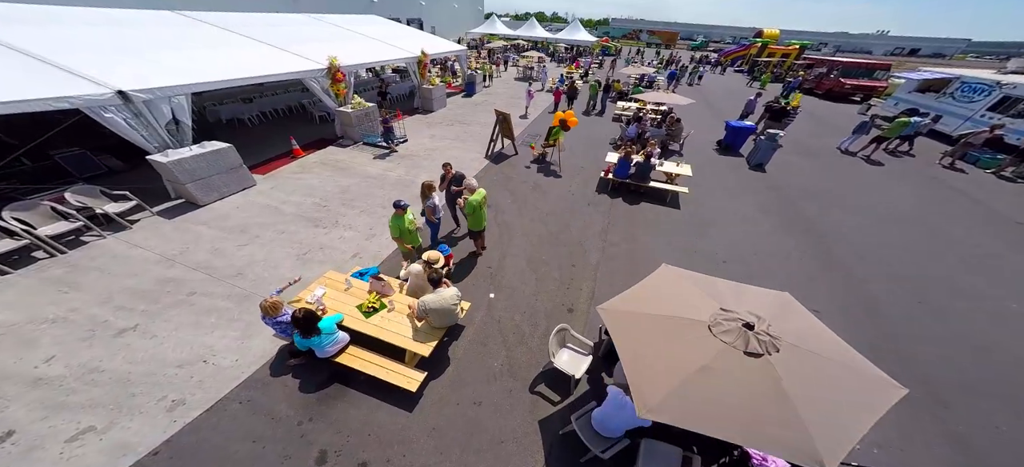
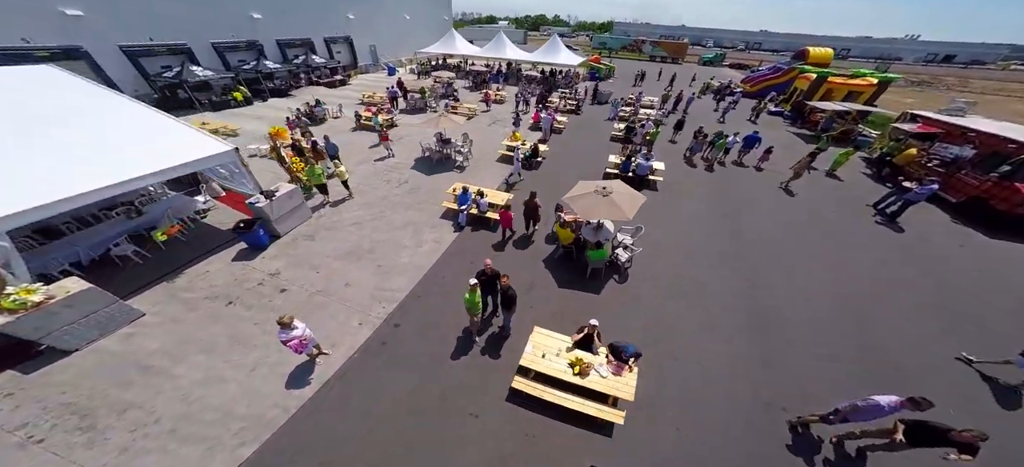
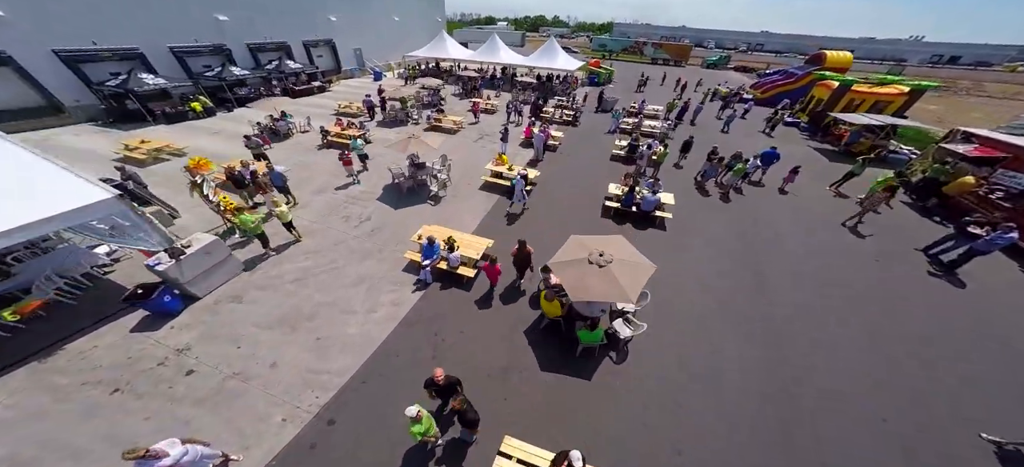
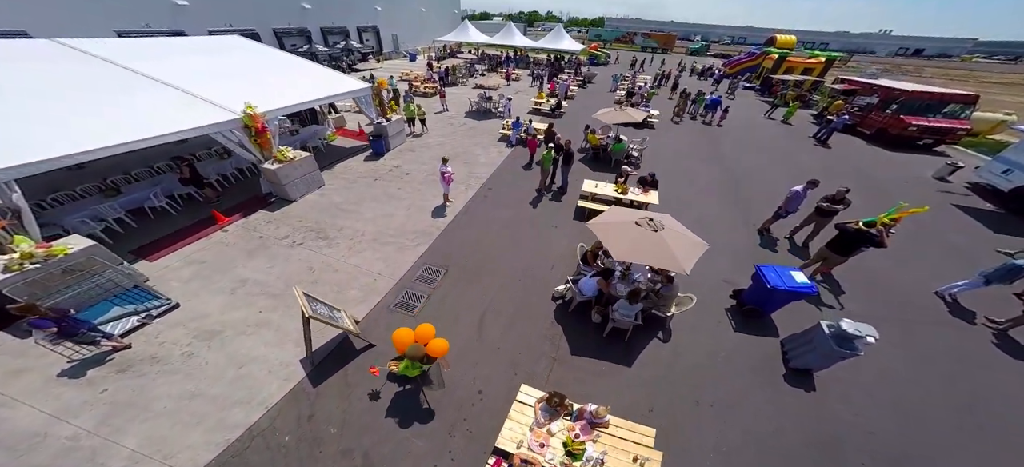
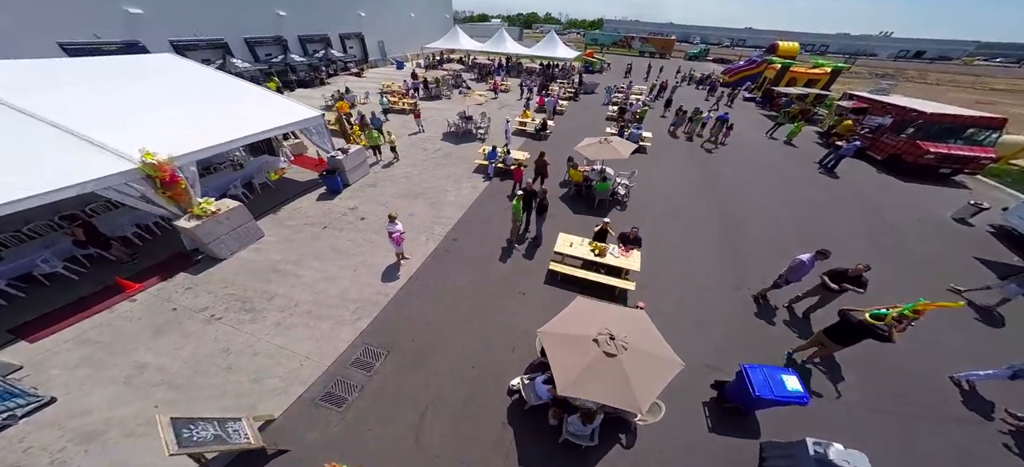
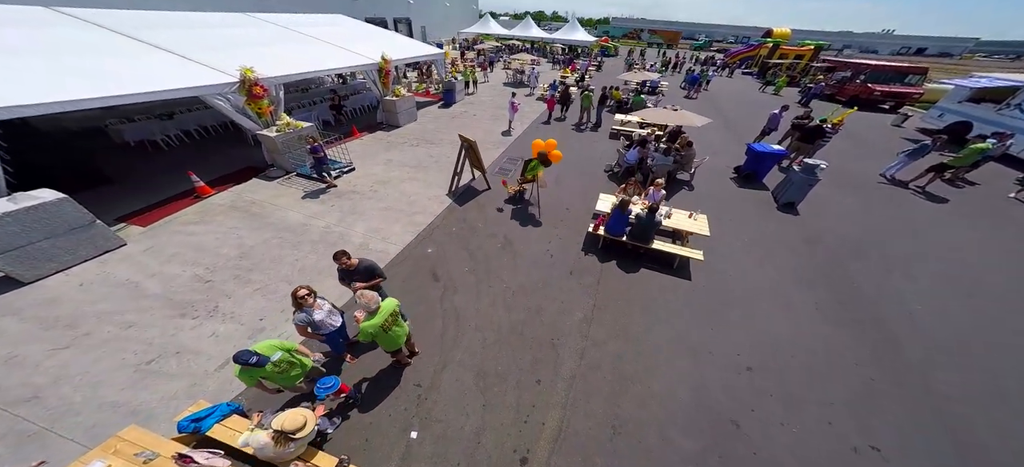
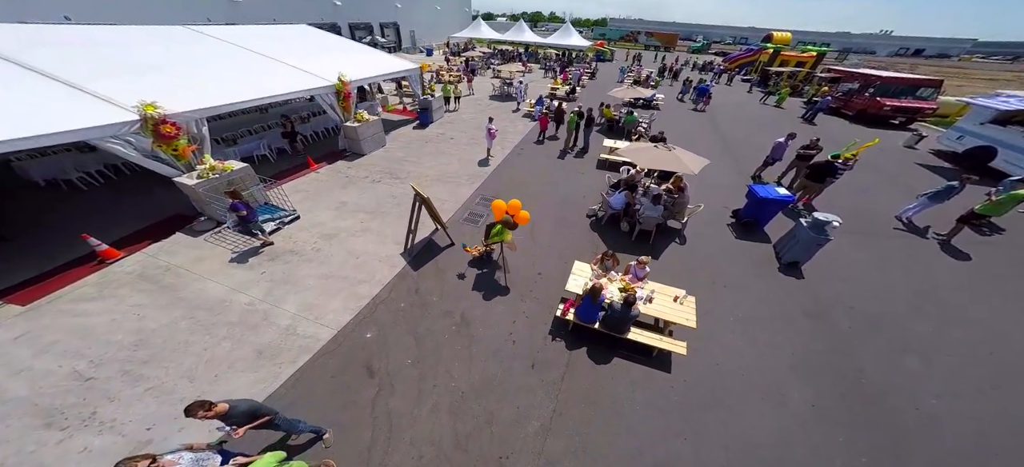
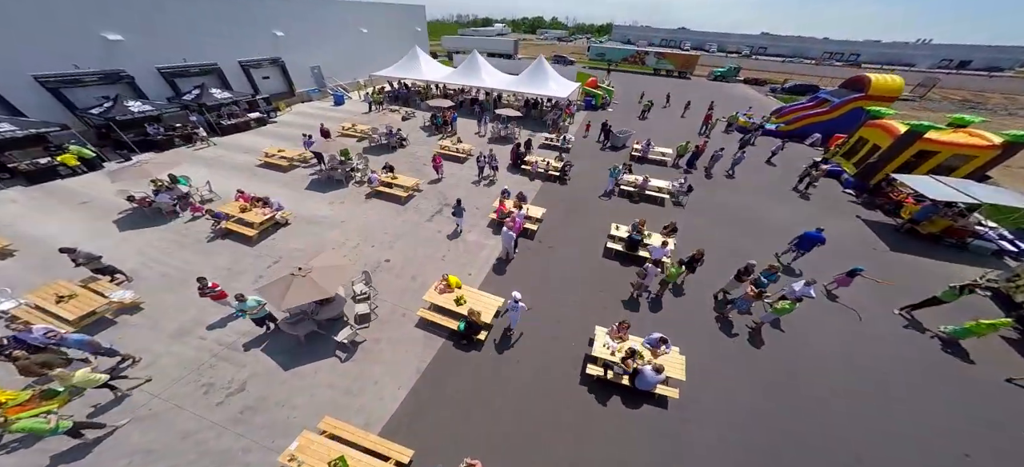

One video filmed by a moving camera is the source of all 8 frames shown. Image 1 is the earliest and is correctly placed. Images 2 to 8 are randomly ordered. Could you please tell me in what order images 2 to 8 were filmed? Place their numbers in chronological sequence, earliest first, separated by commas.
6, 7, 4, 5, 2, 3, 8
